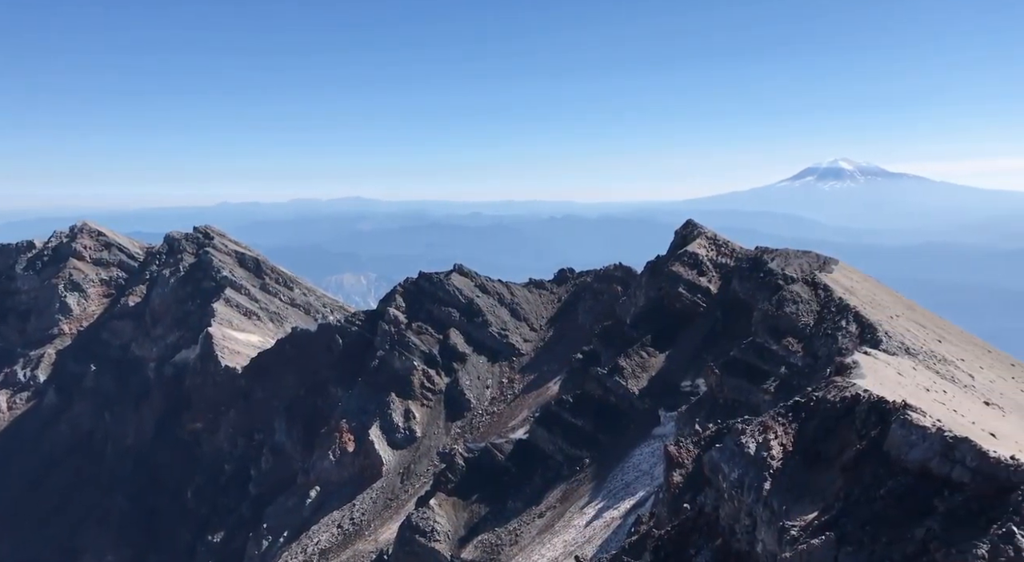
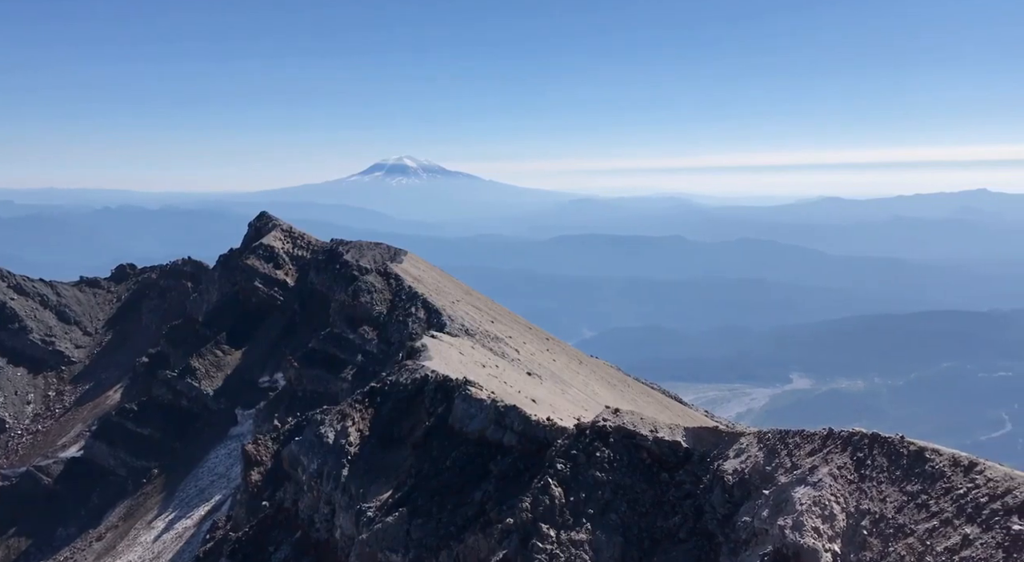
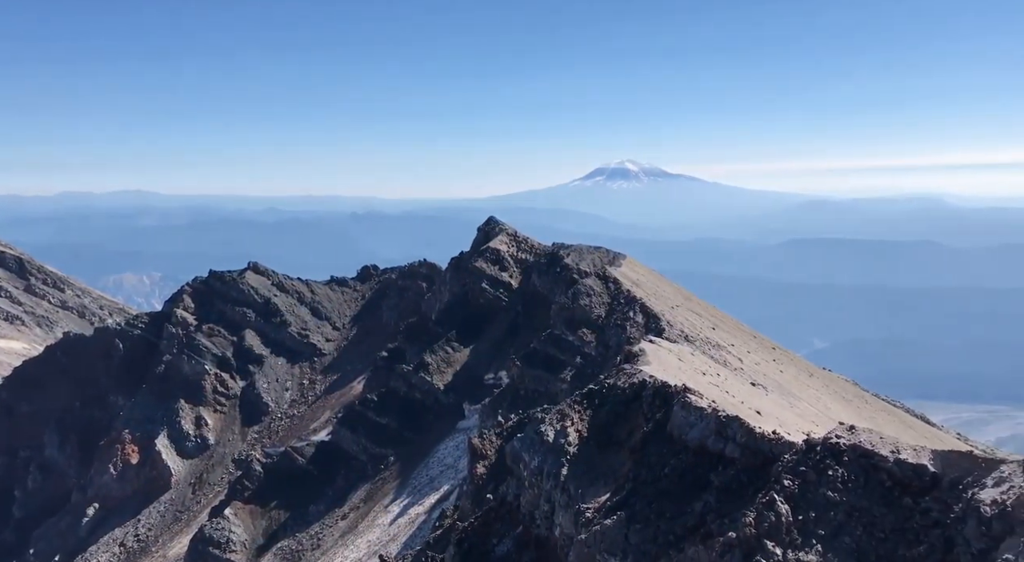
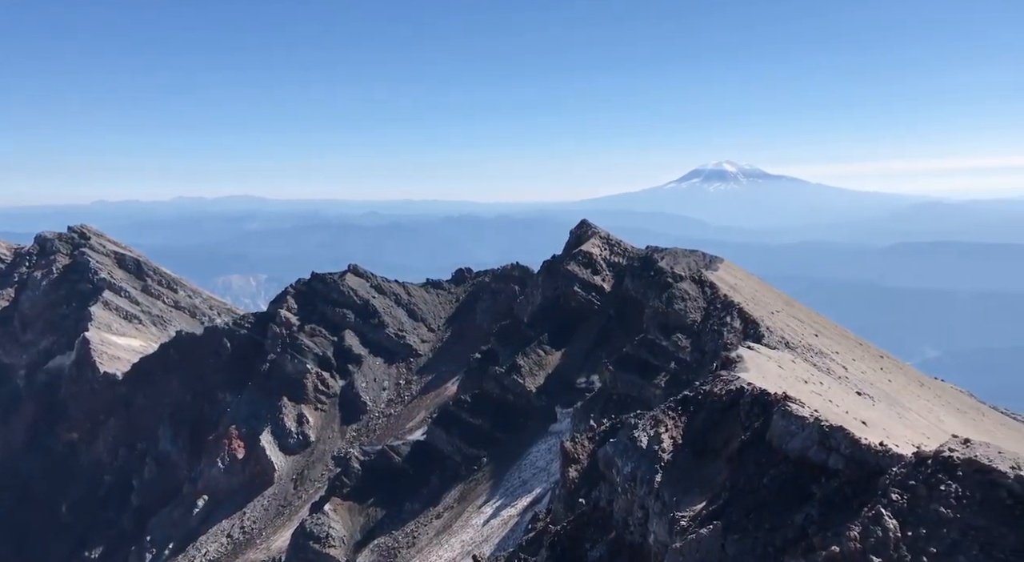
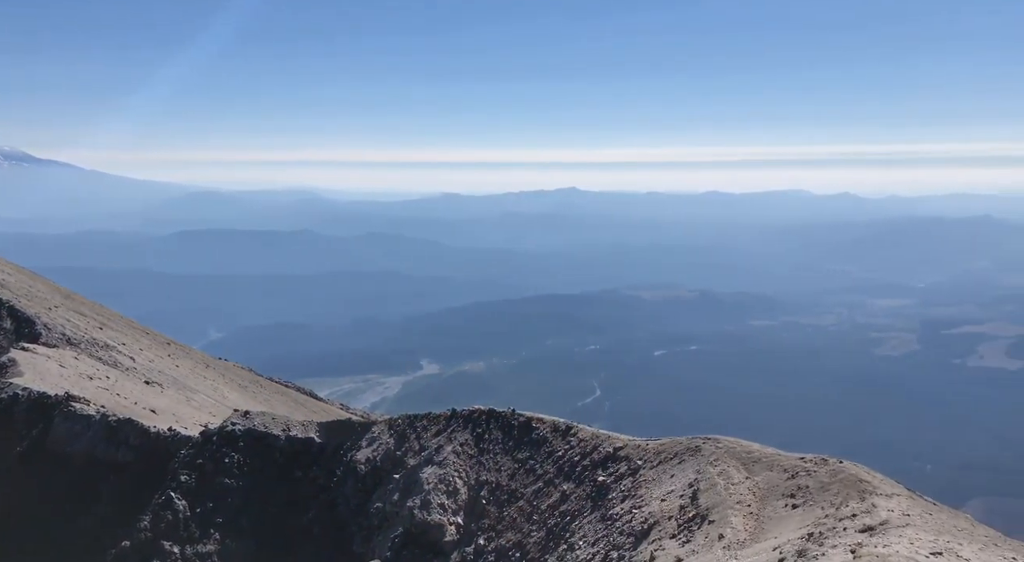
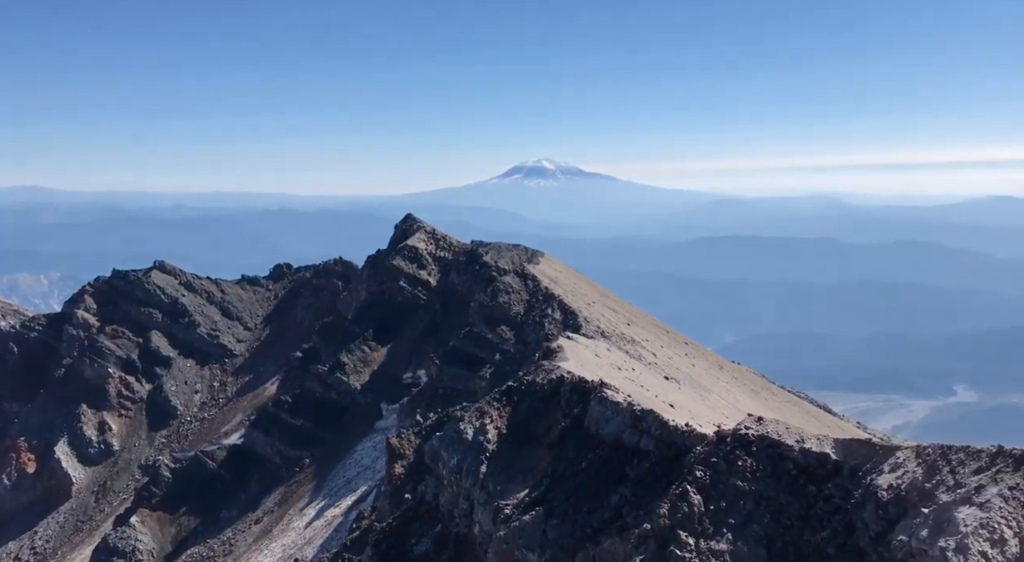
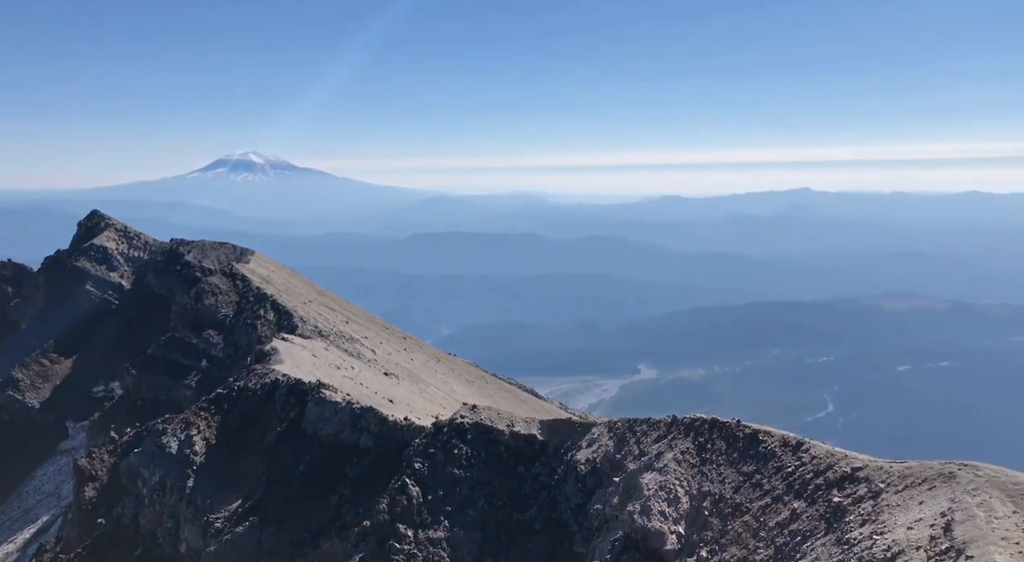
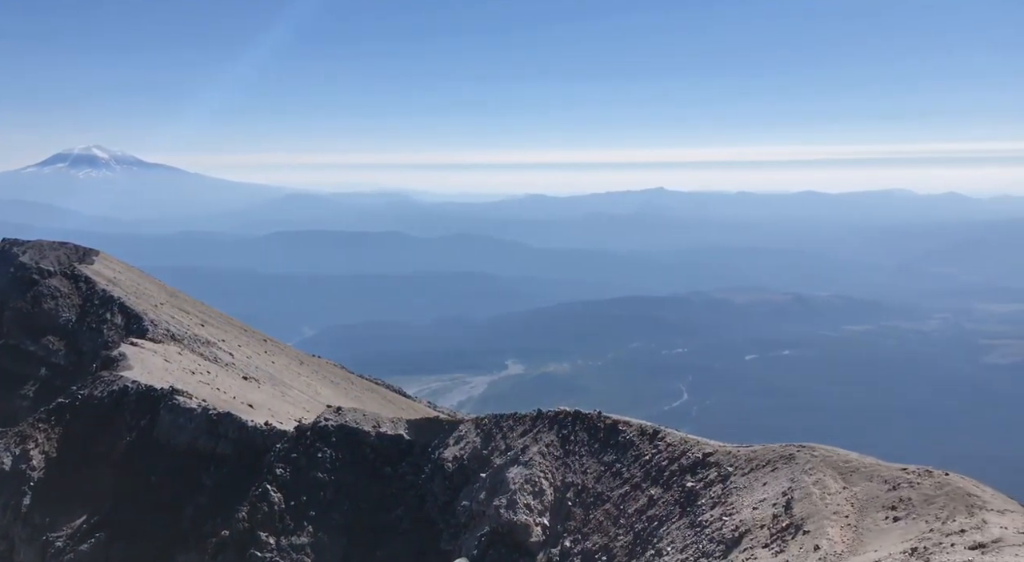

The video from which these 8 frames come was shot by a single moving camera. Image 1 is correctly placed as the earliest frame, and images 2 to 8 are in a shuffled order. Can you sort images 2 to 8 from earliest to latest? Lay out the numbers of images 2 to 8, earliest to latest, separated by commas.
4, 3, 6, 2, 7, 8, 5
